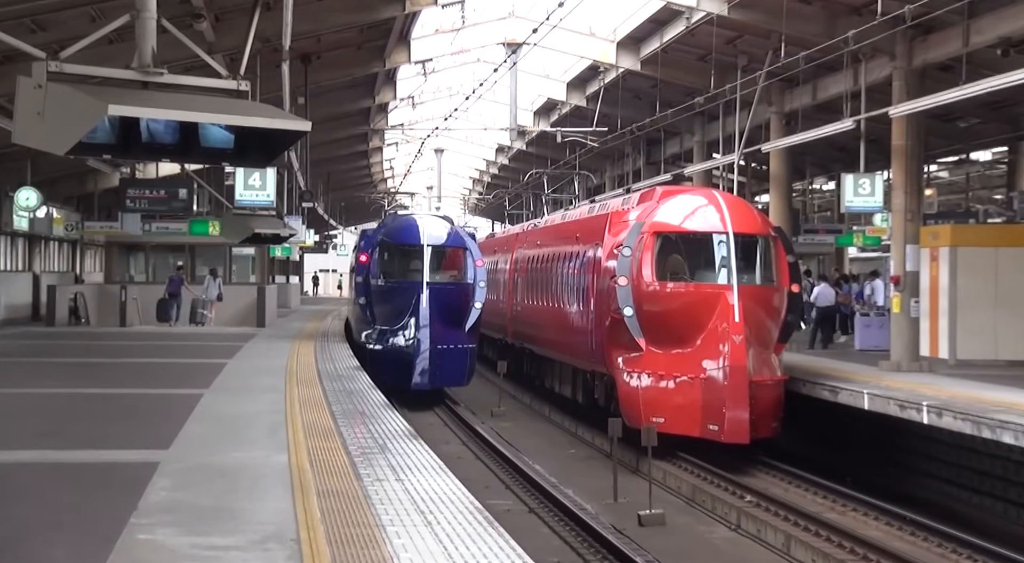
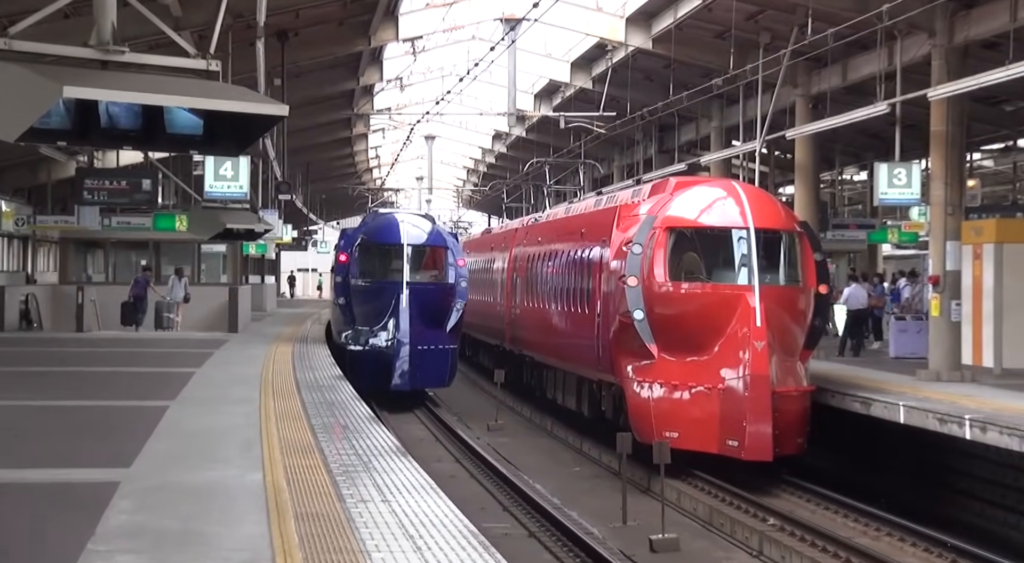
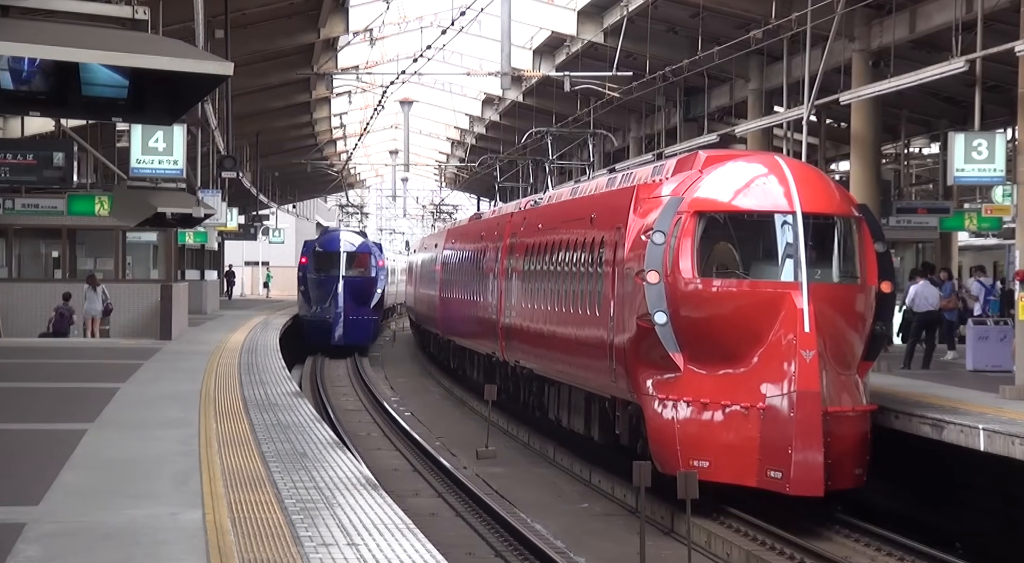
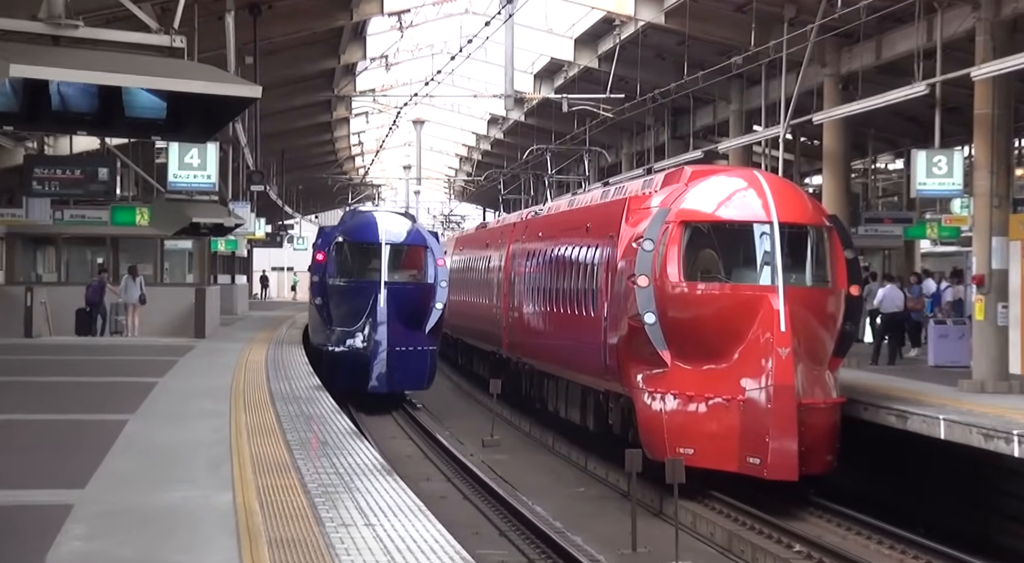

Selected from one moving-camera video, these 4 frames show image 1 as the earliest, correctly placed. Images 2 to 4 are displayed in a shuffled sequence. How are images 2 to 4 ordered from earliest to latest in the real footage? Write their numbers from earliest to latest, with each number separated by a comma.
2, 4, 3
